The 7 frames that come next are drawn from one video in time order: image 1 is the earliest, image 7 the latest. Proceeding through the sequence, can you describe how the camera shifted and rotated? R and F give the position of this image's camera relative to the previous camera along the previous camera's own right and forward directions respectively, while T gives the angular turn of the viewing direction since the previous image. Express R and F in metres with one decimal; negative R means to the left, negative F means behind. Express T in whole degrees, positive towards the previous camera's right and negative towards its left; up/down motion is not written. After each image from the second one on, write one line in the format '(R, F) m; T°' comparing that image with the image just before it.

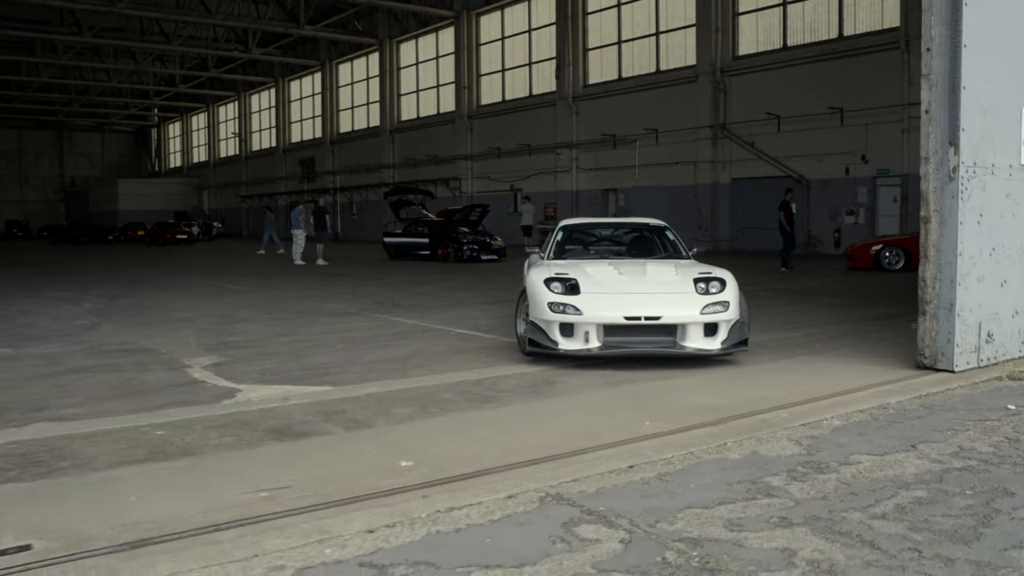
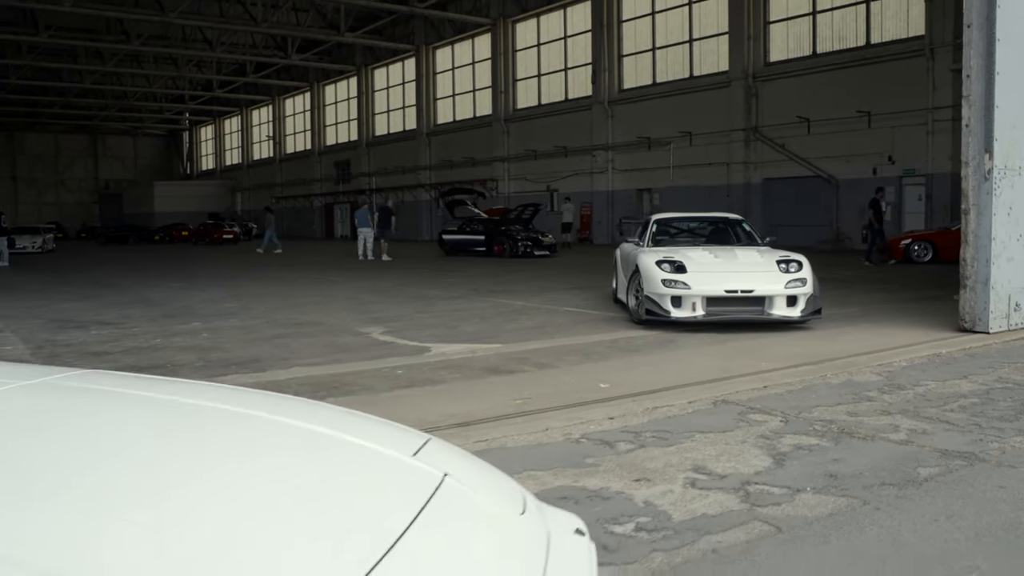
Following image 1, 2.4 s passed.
(-1.0, -1.7) m; -1°
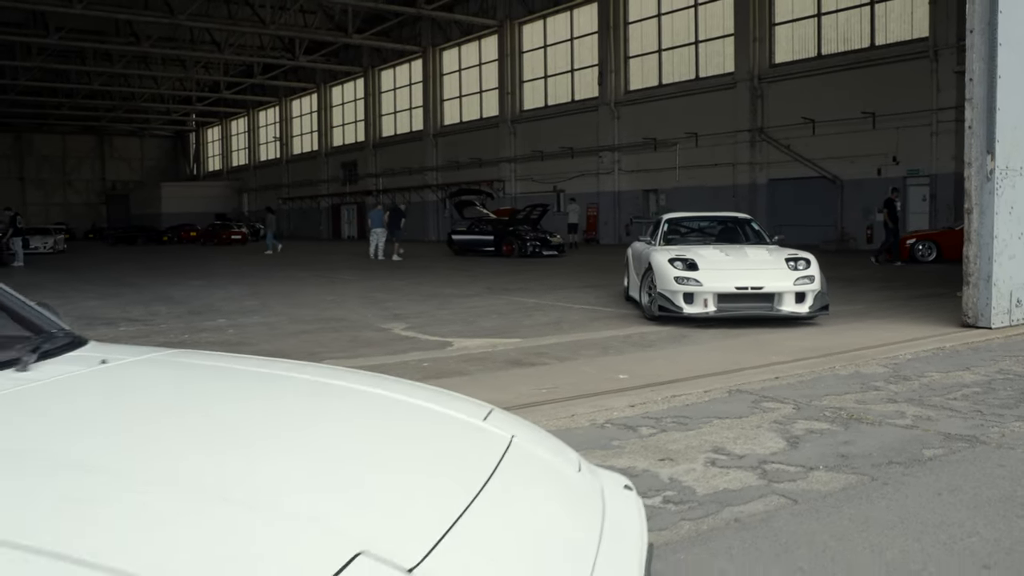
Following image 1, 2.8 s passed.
(-0.1, -0.3) m; 0°
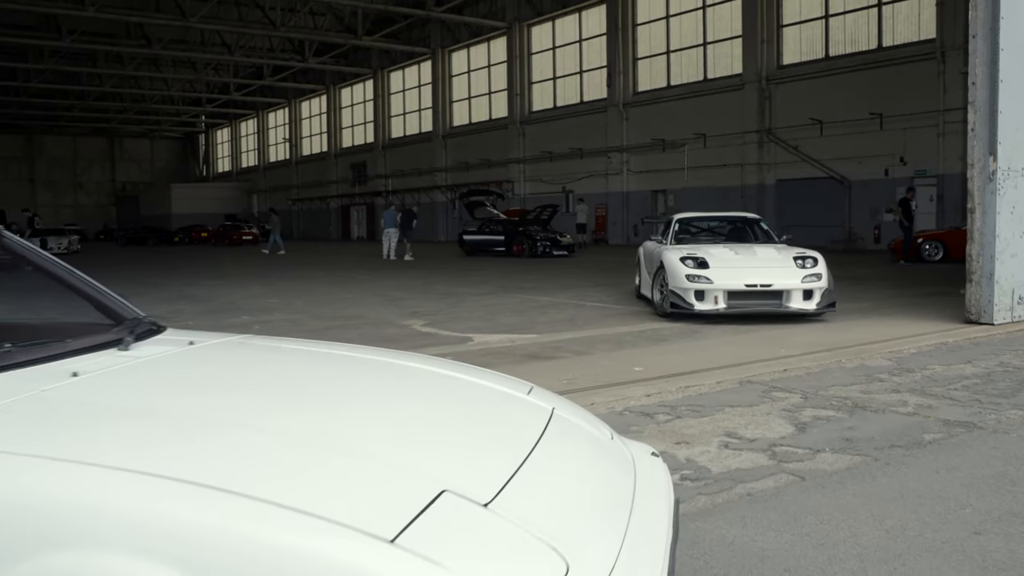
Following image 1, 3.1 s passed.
(-0.1, -0.3) m; 0°
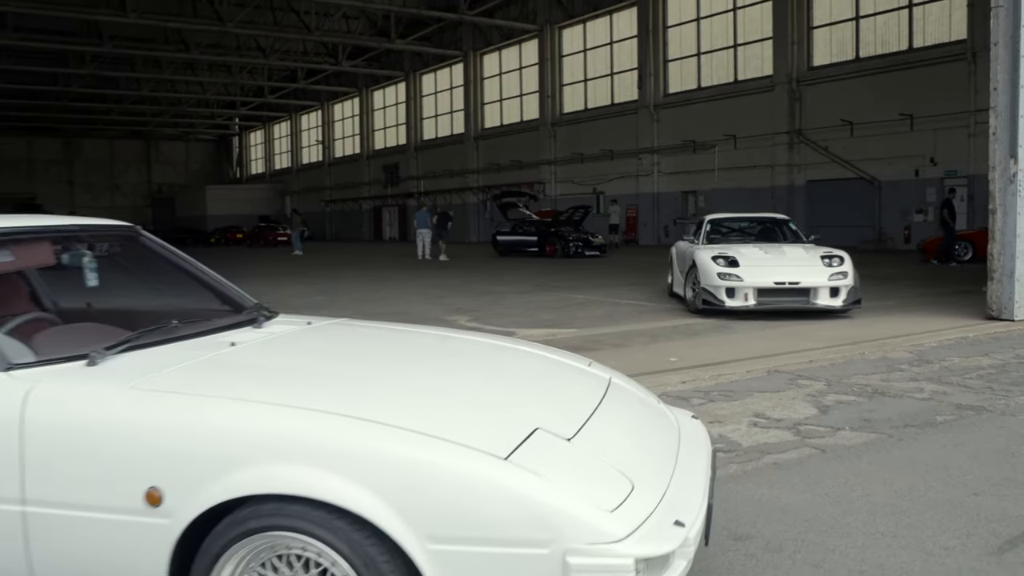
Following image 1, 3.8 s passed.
(-0.1, -0.5) m; -2°
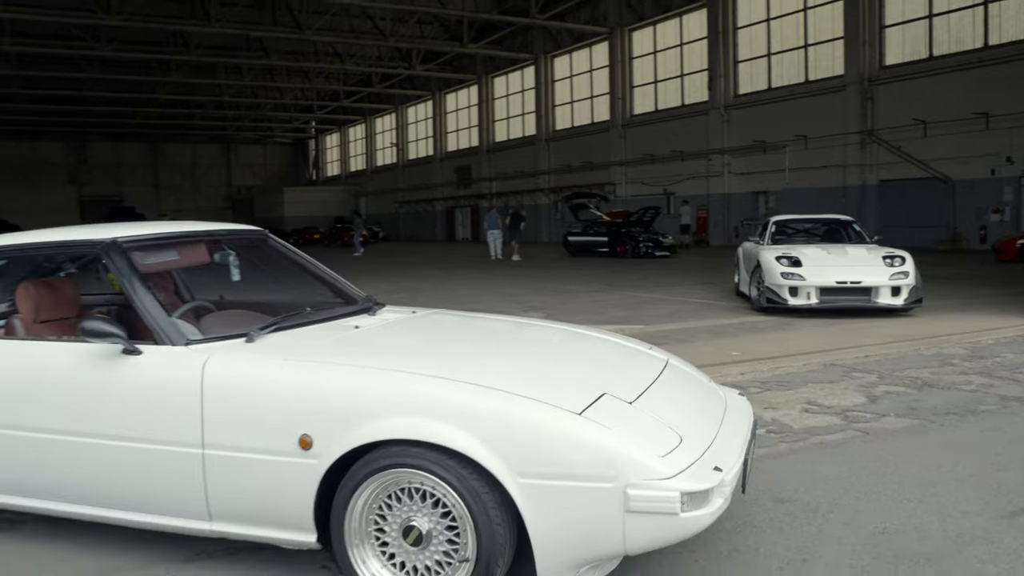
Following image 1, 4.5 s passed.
(0.0, -0.6) m; -4°
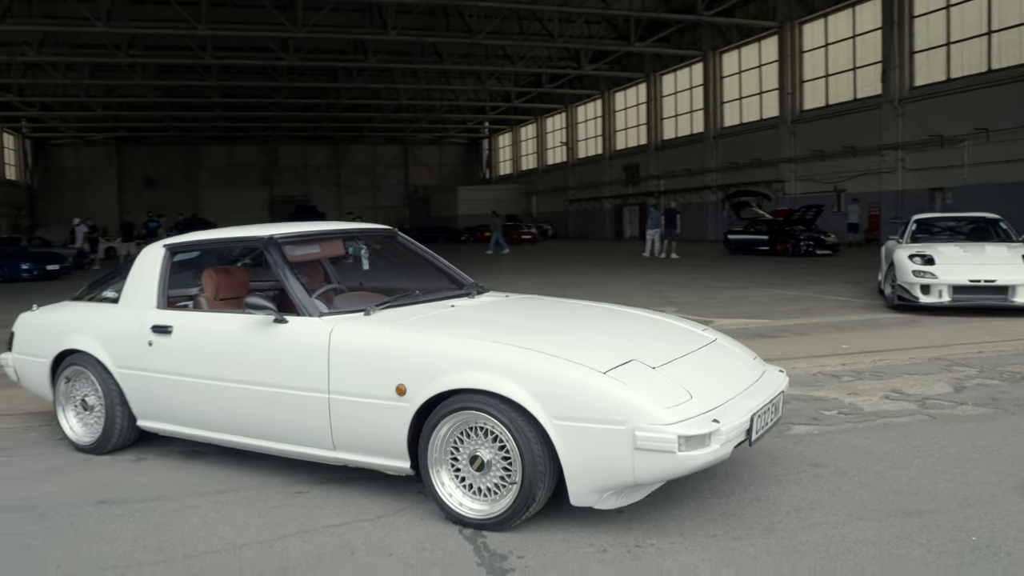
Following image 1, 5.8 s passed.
(+0.4, -0.7) m; -10°
